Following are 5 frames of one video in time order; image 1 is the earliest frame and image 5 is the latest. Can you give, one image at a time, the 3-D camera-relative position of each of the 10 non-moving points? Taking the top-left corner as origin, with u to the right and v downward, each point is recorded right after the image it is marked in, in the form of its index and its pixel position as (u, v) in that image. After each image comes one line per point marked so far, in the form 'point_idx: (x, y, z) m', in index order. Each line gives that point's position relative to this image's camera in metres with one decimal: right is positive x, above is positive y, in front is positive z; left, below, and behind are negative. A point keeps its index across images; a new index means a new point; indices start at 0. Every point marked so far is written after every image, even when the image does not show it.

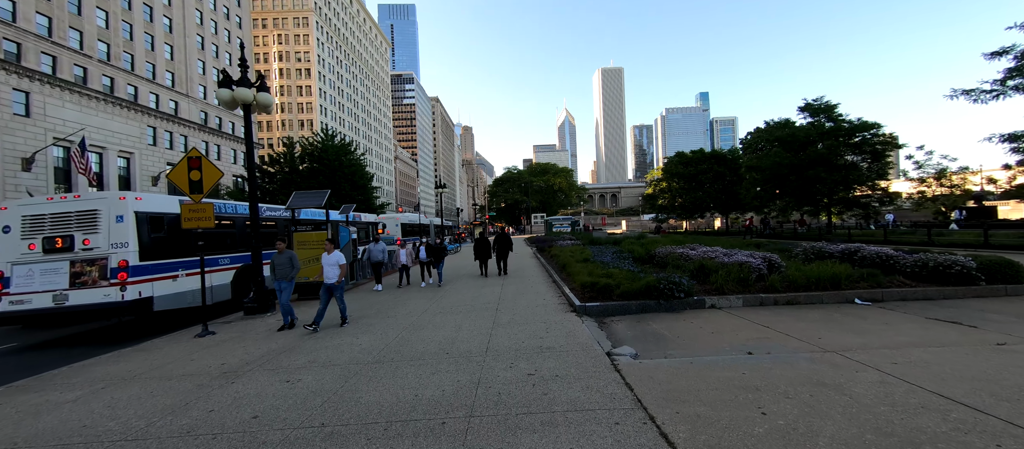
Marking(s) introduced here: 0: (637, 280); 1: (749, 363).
0: (+2.9, -1.3, +7.8) m
1: (+3.0, -1.8, +4.2) m
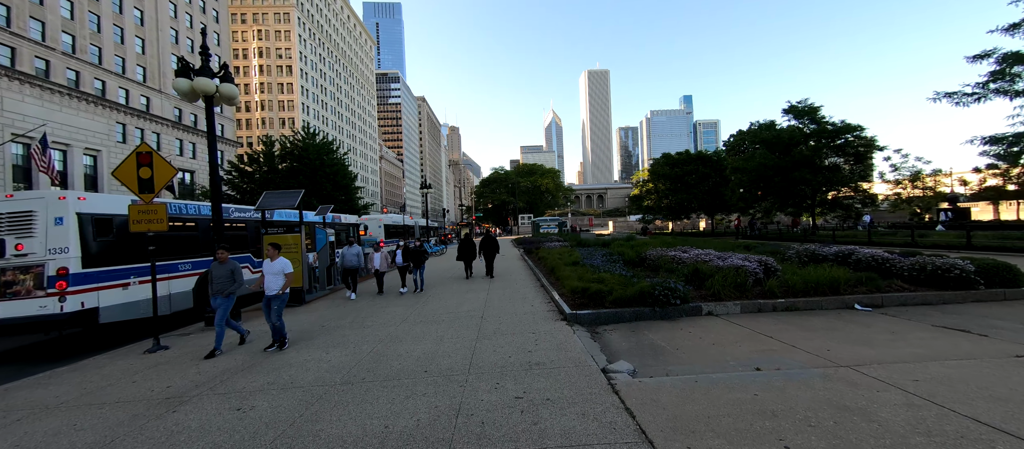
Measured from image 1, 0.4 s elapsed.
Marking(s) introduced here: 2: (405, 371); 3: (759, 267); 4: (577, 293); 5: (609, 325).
0: (+2.6, -1.3, +7.4) m
1: (+2.9, -1.8, +3.8) m
2: (-1.6, -2.1, +4.9) m
3: (+5.8, -1.0, +7.7) m
4: (+1.6, -1.7, +8.1) m
5: (+1.9, -2.0, +6.6) m
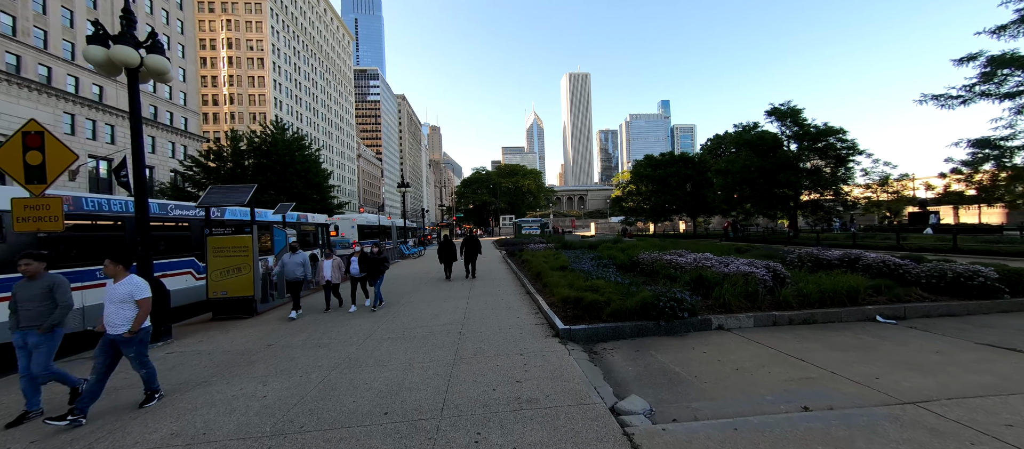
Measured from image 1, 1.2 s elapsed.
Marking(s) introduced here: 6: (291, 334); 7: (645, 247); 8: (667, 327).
0: (+2.3, -1.4, +6.5) m
1: (+2.7, -1.8, +3.0) m
2: (-1.7, -2.1, +3.8) m
3: (+5.4, -1.1, +7.1) m
4: (+1.2, -1.7, +7.1) m
5: (+1.6, -2.0, +5.7) m
6: (-4.5, -2.3, +6.8) m
7: (+5.4, -0.9, +13.5) m
8: (+2.7, -1.8, +5.8) m
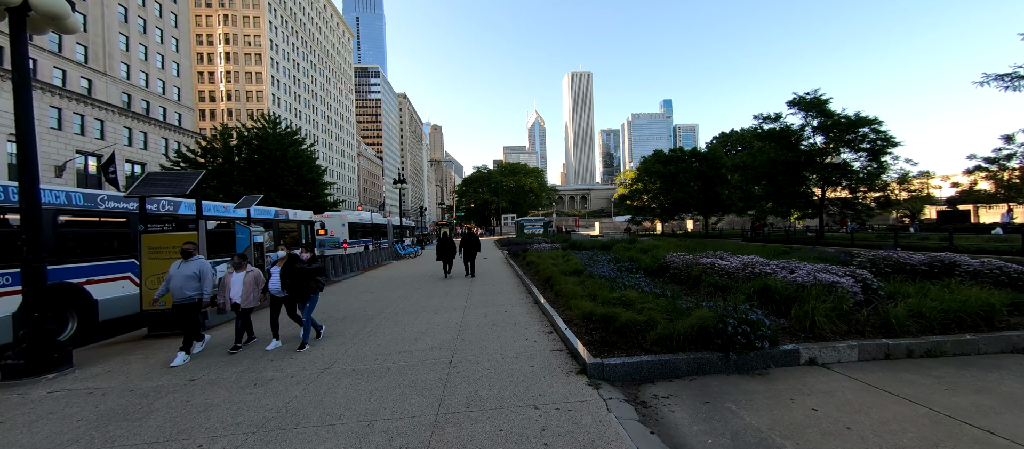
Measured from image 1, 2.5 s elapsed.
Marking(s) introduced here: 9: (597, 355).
0: (+2.4, -1.3, +4.8) m
1: (+2.8, -1.7, +1.3) m
2: (-1.6, -2.0, +2.1) m
3: (+5.5, -1.0, +5.4) m
4: (+1.3, -1.6, +5.4) m
5: (+1.7, -1.9, +4.0) m
6: (-4.4, -2.2, +5.2) m
7: (+5.5, -0.8, +11.8) m
8: (+2.8, -1.7, +4.1) m
9: (+1.1, -1.7, +4.5) m
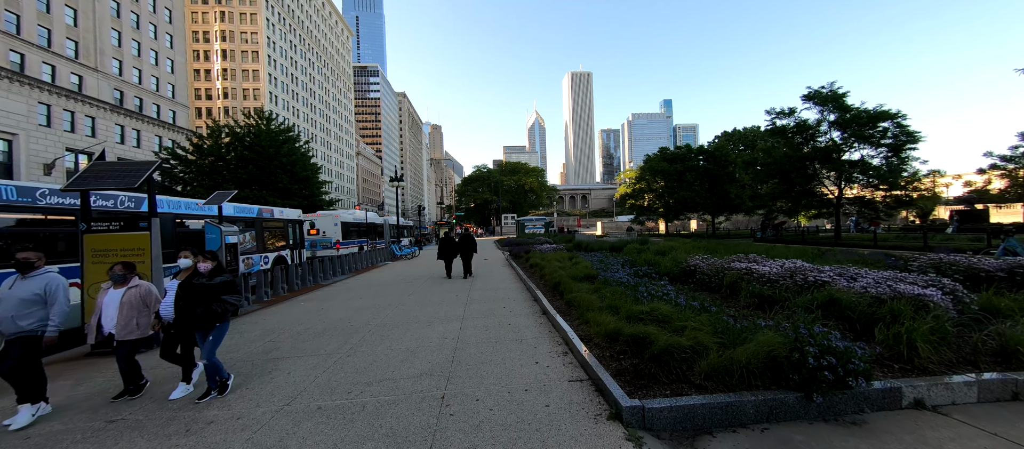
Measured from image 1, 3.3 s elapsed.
0: (+2.5, -1.3, +3.8) m
1: (+2.9, -1.7, +0.3) m
2: (-1.5, -2.0, +1.1) m
3: (+5.6, -1.0, +4.3) m
4: (+1.4, -1.6, +4.4) m
5: (+1.8, -1.9, +3.0) m
6: (-4.3, -2.1, +4.1) m
7: (+5.6, -0.8, +10.8) m
8: (+2.9, -1.7, +3.1) m
9: (+1.3, -1.7, +3.5) m
